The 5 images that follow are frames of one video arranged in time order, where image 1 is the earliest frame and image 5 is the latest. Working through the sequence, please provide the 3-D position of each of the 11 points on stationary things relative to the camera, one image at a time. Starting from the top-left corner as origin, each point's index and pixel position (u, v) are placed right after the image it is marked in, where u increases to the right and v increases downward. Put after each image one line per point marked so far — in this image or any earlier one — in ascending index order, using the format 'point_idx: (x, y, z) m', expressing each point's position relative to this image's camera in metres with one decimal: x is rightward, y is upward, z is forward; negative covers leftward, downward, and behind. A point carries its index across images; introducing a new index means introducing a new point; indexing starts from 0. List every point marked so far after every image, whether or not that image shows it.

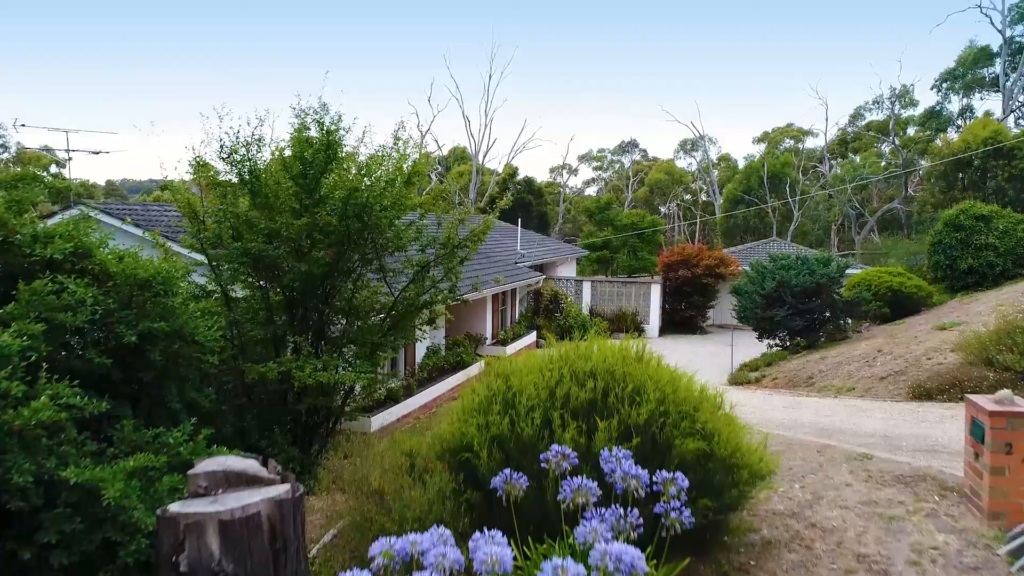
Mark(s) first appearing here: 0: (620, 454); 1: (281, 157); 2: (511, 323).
0: (+0.4, -0.6, +3.4) m
1: (-1.8, +1.0, +6.9) m
2: (0.0, -0.7, +18.3) m
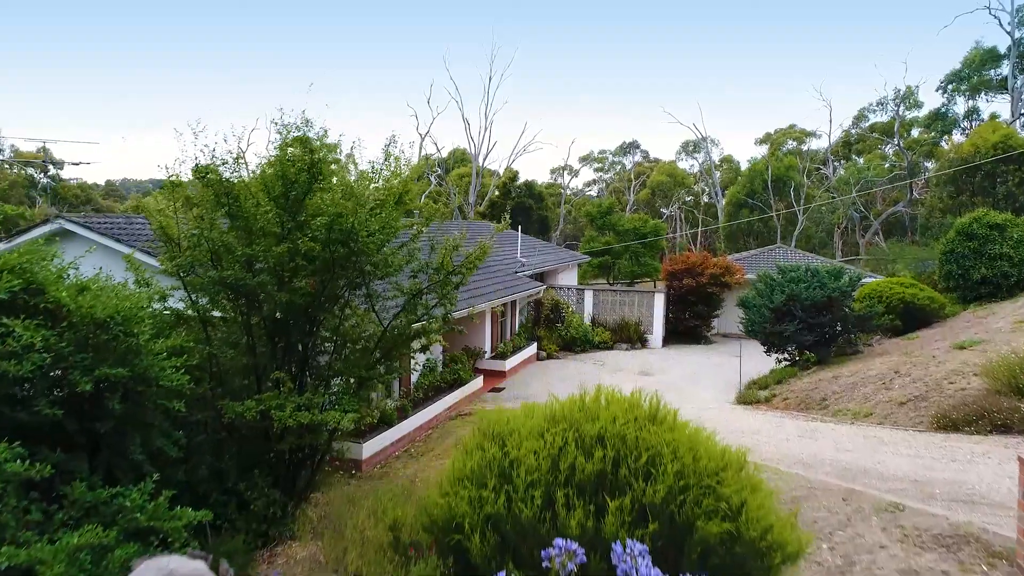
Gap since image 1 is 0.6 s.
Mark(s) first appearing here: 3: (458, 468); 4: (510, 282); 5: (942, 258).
0: (+0.4, -0.8, +2.9) m
1: (-1.8, +0.8, +6.4) m
2: (0.0, -0.9, +17.8) m
3: (-0.2, -0.8, +3.8) m
4: (0.0, +0.1, +17.8) m
5: (+9.3, +0.7, +19.2) m
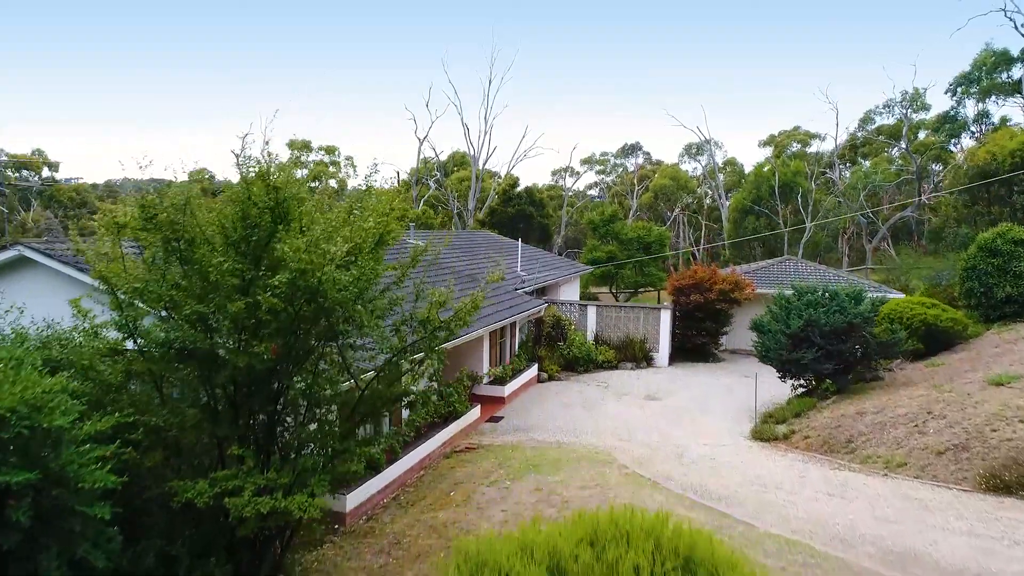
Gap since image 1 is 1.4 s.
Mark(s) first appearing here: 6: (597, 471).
0: (+0.4, -1.2, +2.0) m
1: (-1.8, +0.4, +5.5) m
2: (0.0, -1.3, +17.0) m
3: (-0.3, -1.1, +2.9) m
4: (-0.1, -0.2, +16.9) m
5: (+9.3, +0.3, +18.3) m
6: (+1.0, -2.1, +10.1) m
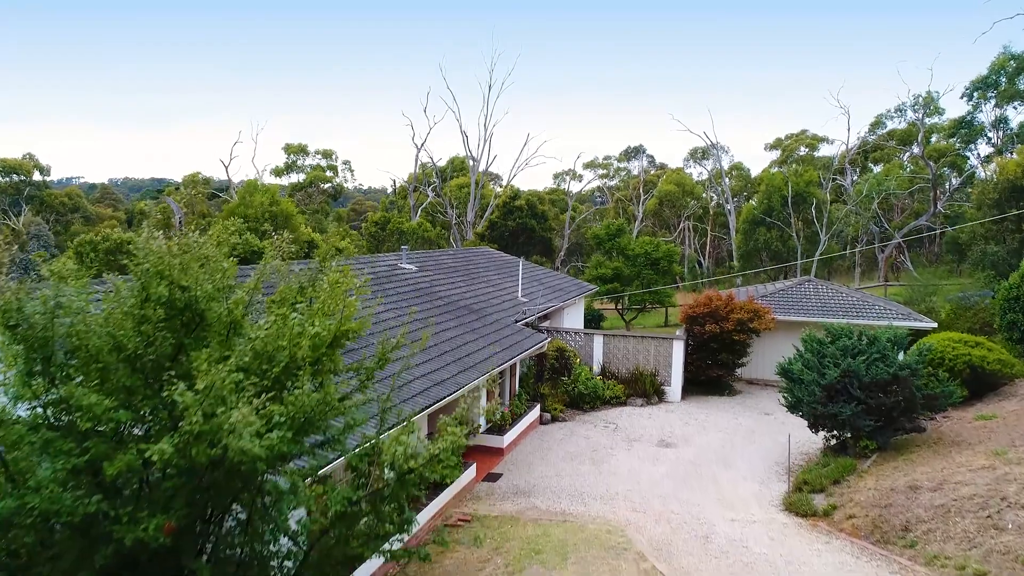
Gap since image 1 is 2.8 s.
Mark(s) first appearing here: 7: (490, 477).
0: (+0.4, -1.8, +0.5) m
1: (-1.8, -0.2, +4.0) m
2: (0.0, -1.9, +15.5) m
3: (-0.3, -1.7, +1.4) m
4: (-0.1, -0.8, +15.4) m
5: (+9.3, -0.3, +16.8) m
6: (+1.0, -2.7, +8.6) m
7: (-0.3, -2.6, +12.4) m
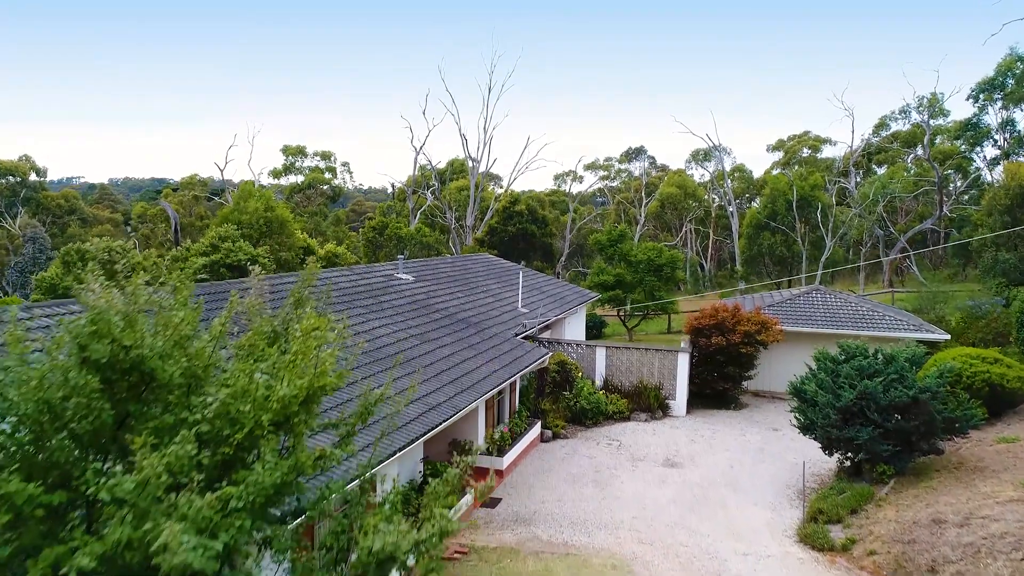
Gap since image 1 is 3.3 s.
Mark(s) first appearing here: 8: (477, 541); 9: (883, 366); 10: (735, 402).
0: (+0.3, -2.1, -0.1) m
1: (-1.8, -0.4, +3.5) m
2: (0.0, -2.1, +14.9) m
3: (-0.3, -2.0, +0.9) m
4: (-0.1, -1.1, +14.9) m
5: (+9.3, -0.5, +16.3) m
6: (+1.0, -2.9, +8.1) m
7: (-0.3, -2.9, +11.8) m
8: (-0.4, -2.9, +10.3) m
9: (+4.8, -1.0, +11.4) m
10: (+4.7, -2.4, +18.5) m
